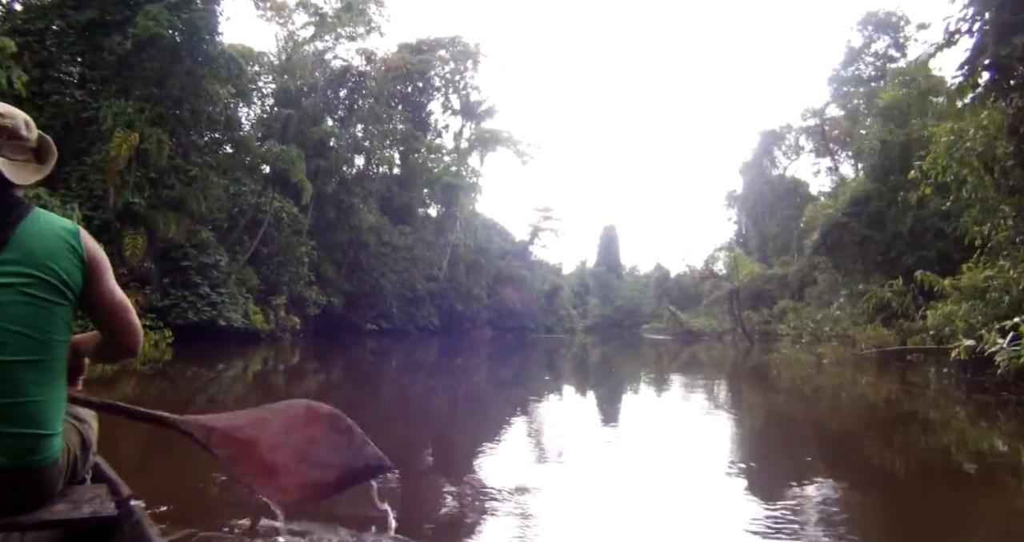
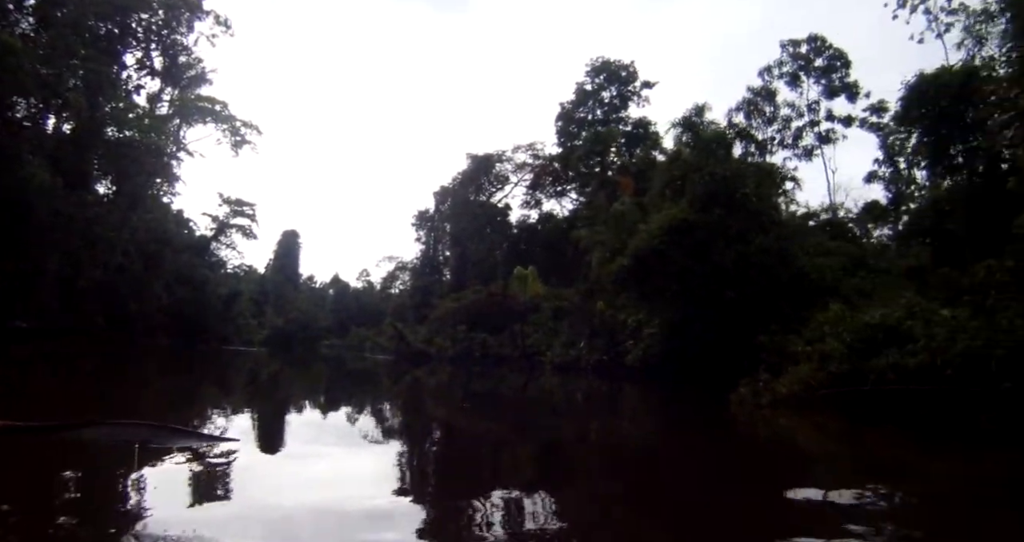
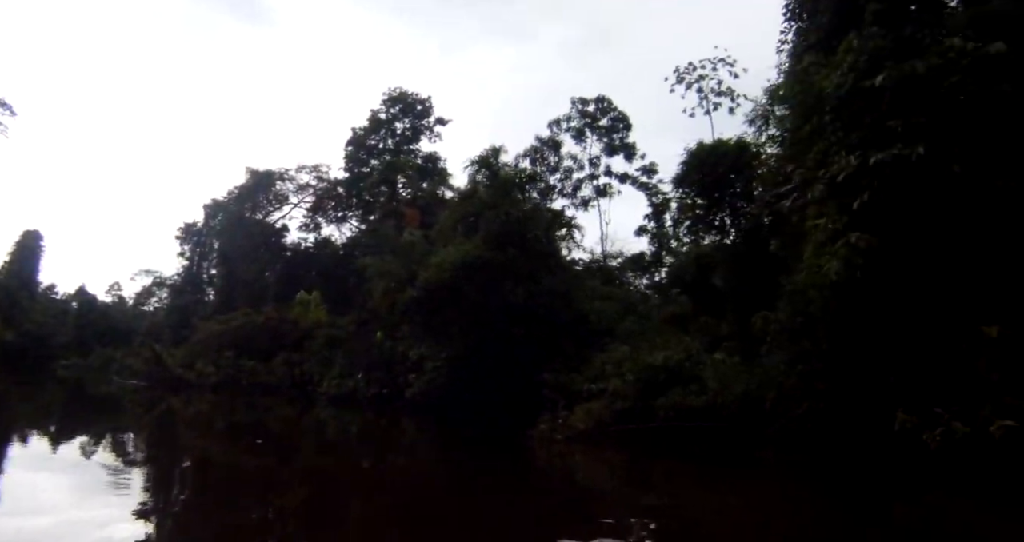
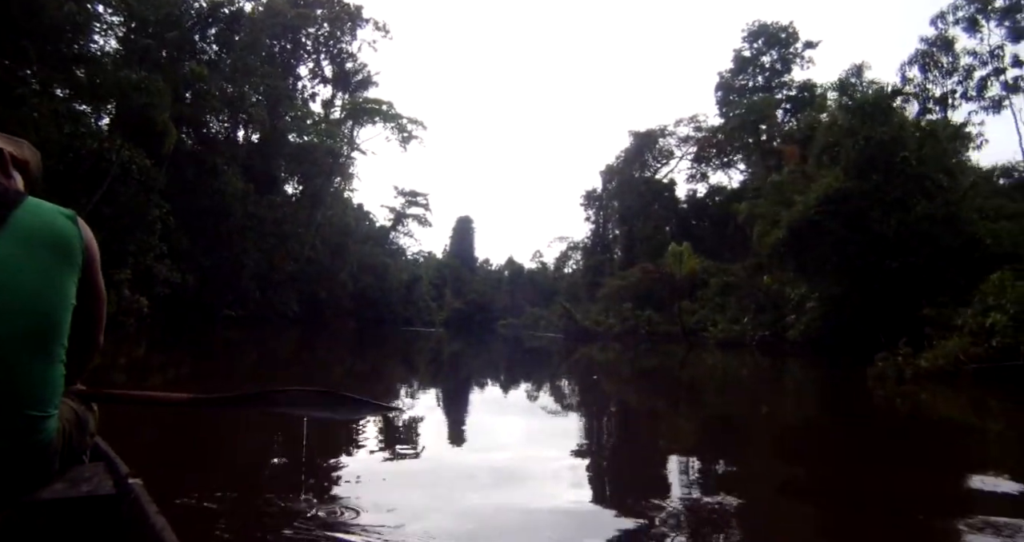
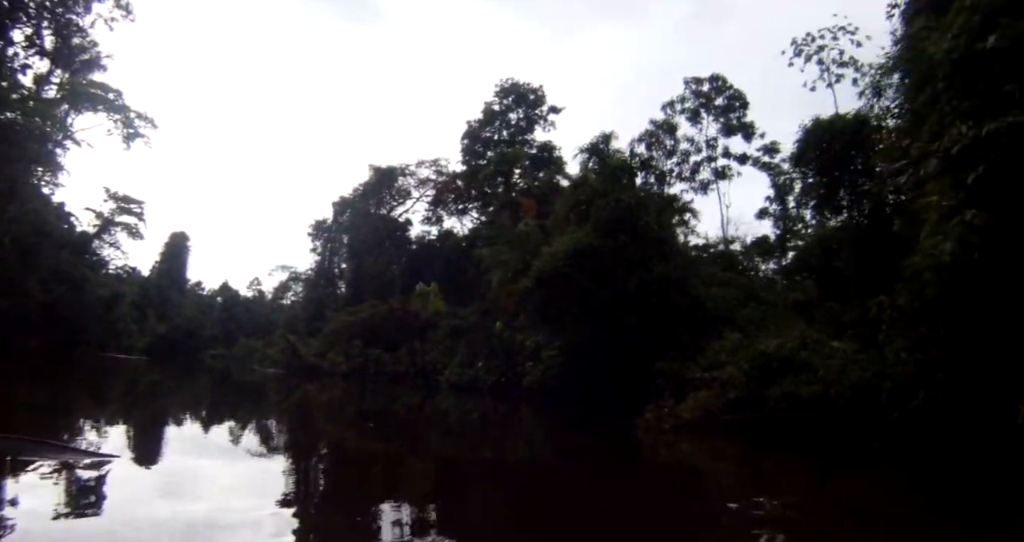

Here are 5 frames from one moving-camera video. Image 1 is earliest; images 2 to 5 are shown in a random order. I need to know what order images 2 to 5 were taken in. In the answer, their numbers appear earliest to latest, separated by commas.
4, 2, 5, 3
